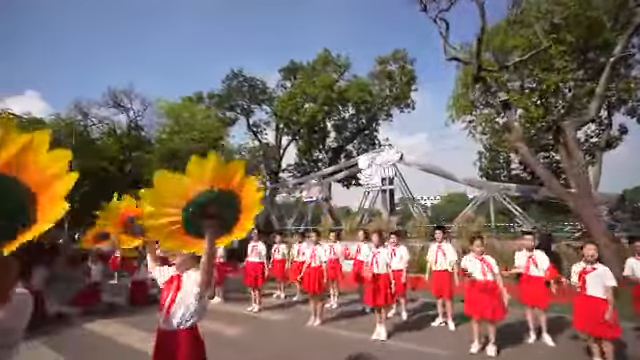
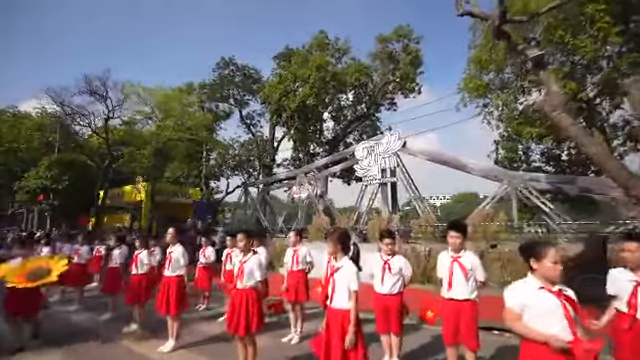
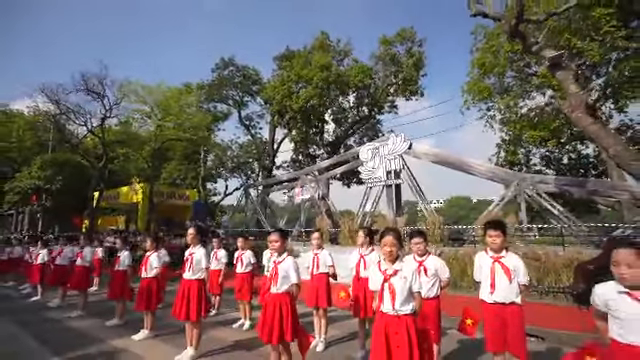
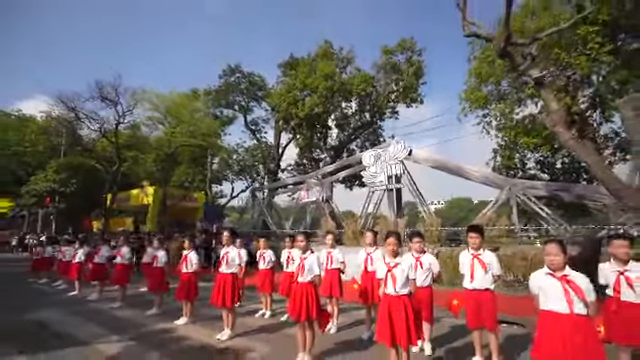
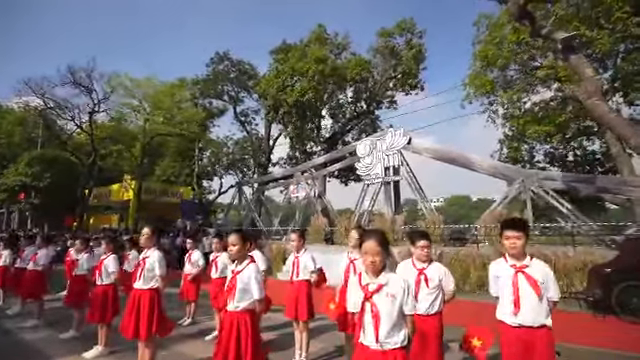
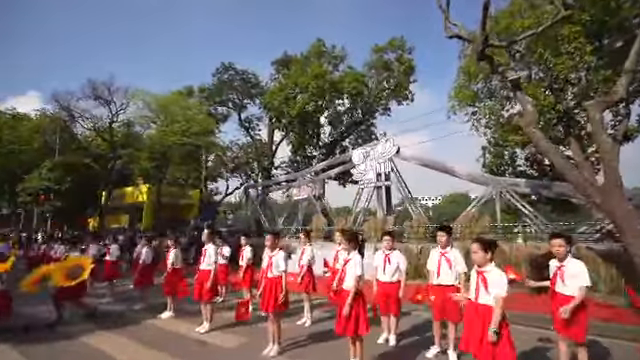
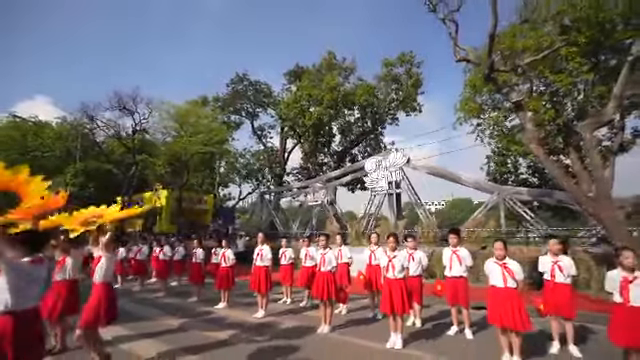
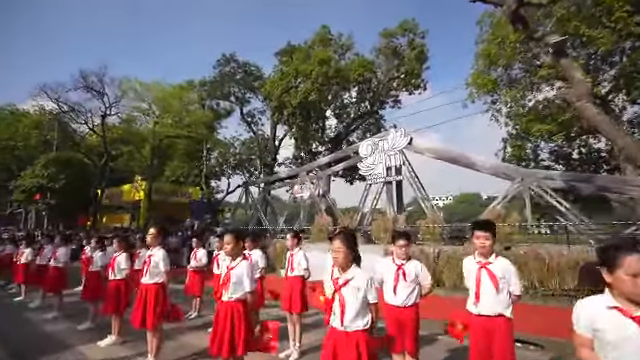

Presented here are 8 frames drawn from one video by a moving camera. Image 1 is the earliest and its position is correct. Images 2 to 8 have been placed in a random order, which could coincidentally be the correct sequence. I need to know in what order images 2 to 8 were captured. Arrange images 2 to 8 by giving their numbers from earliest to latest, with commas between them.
6, 2, 8, 5, 3, 4, 7
